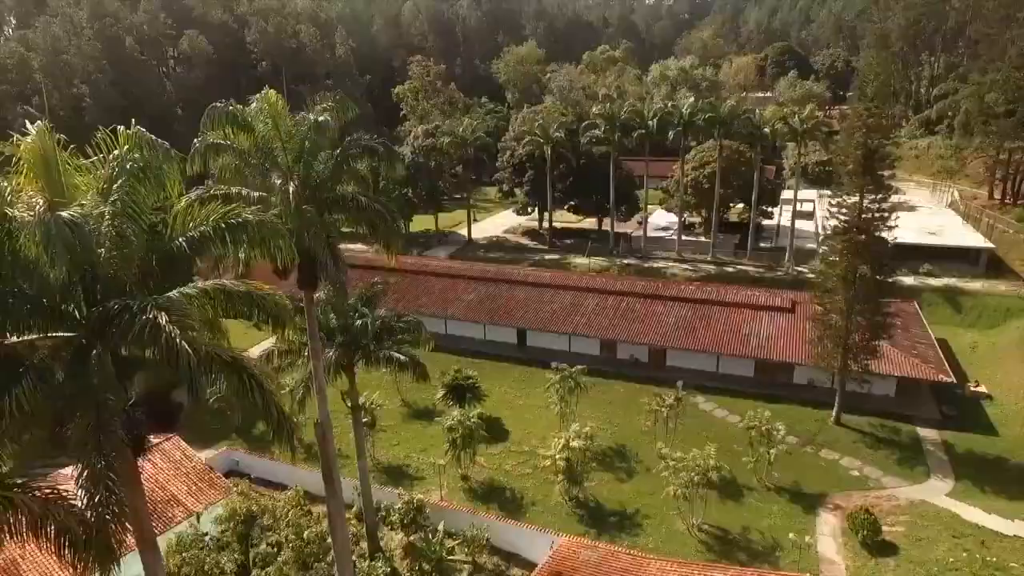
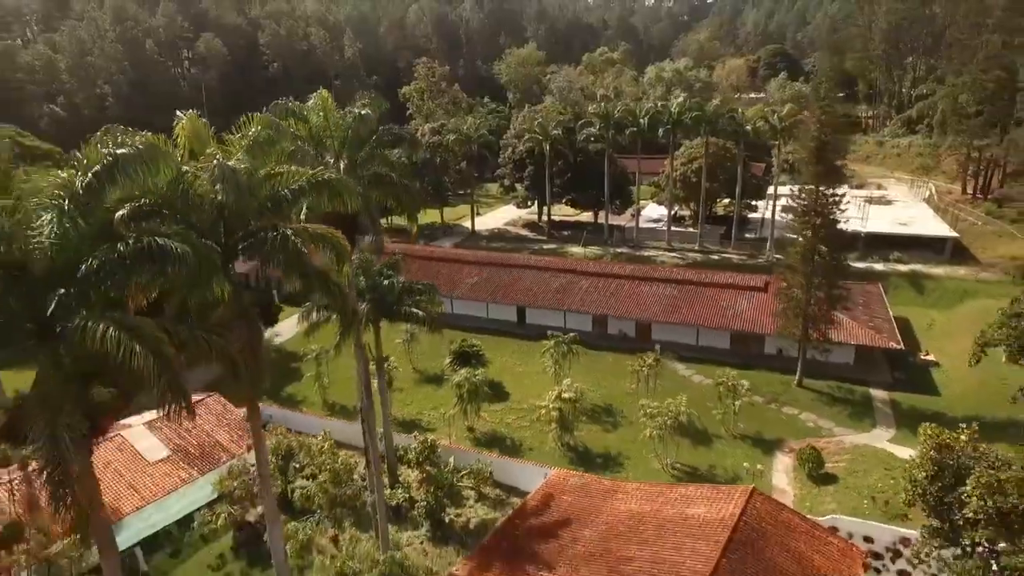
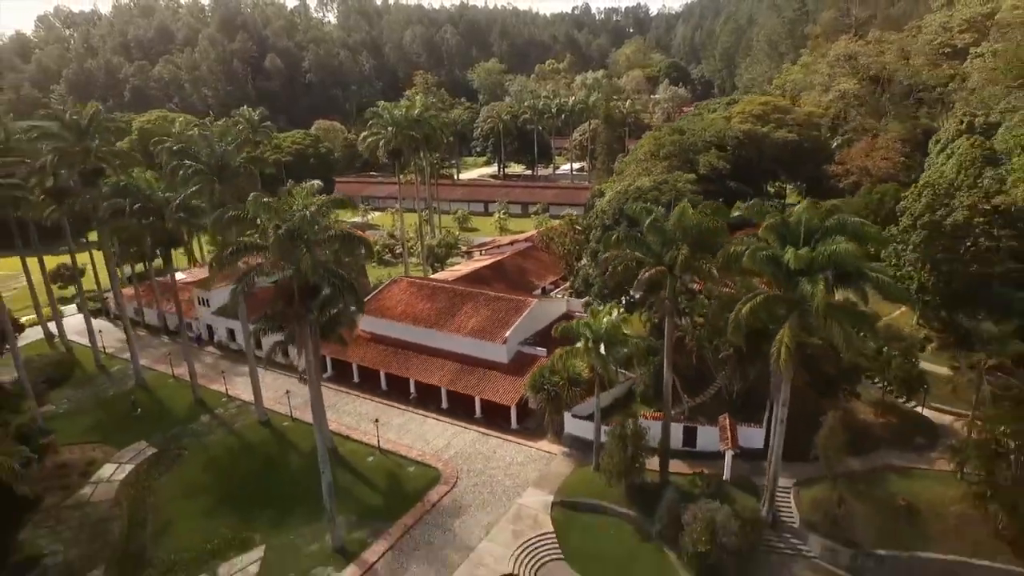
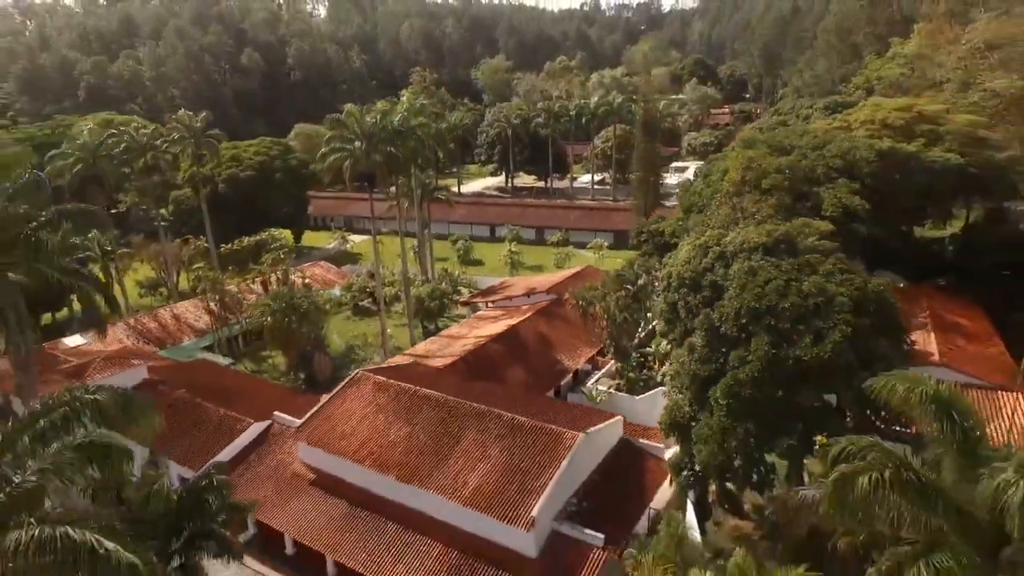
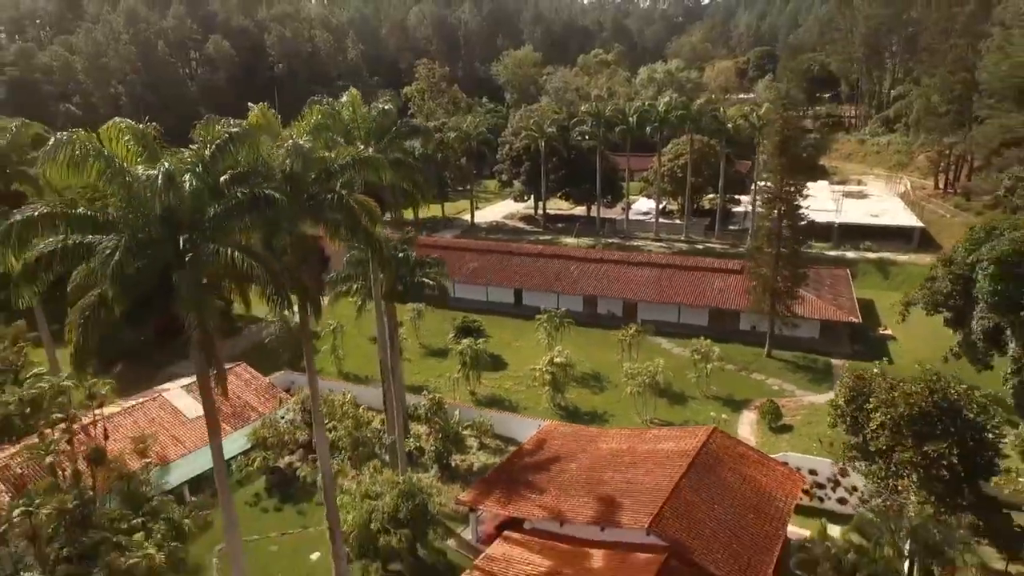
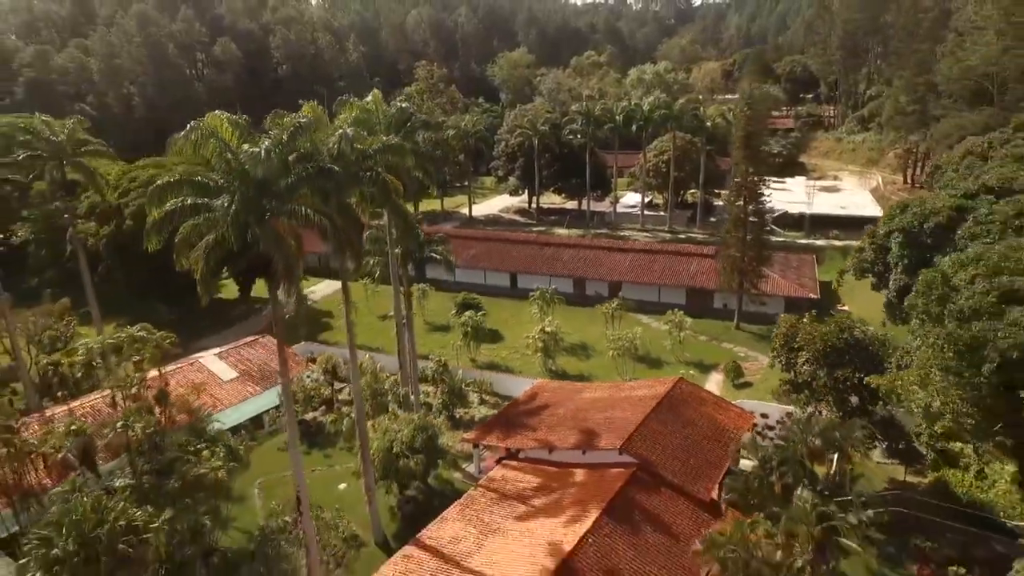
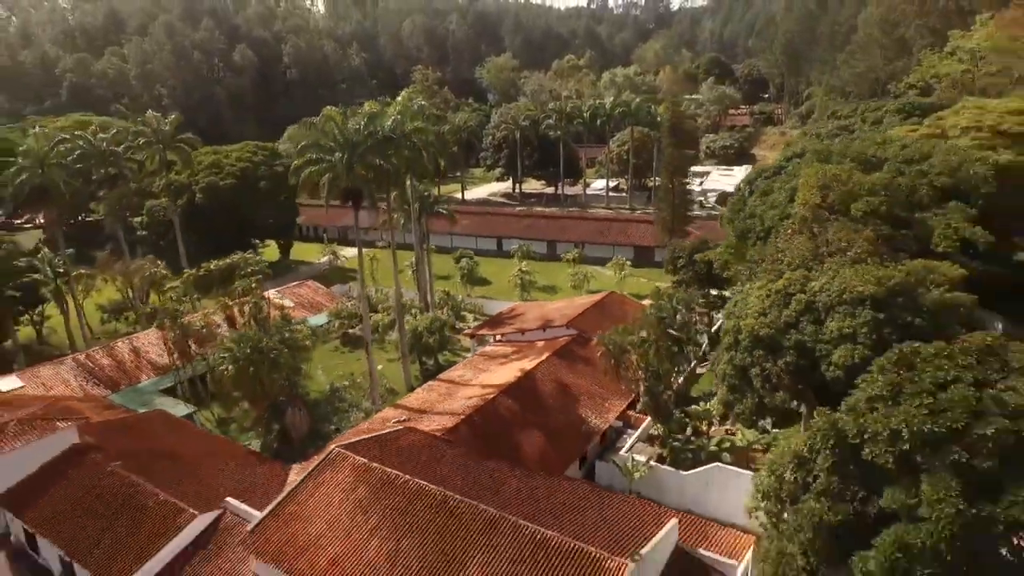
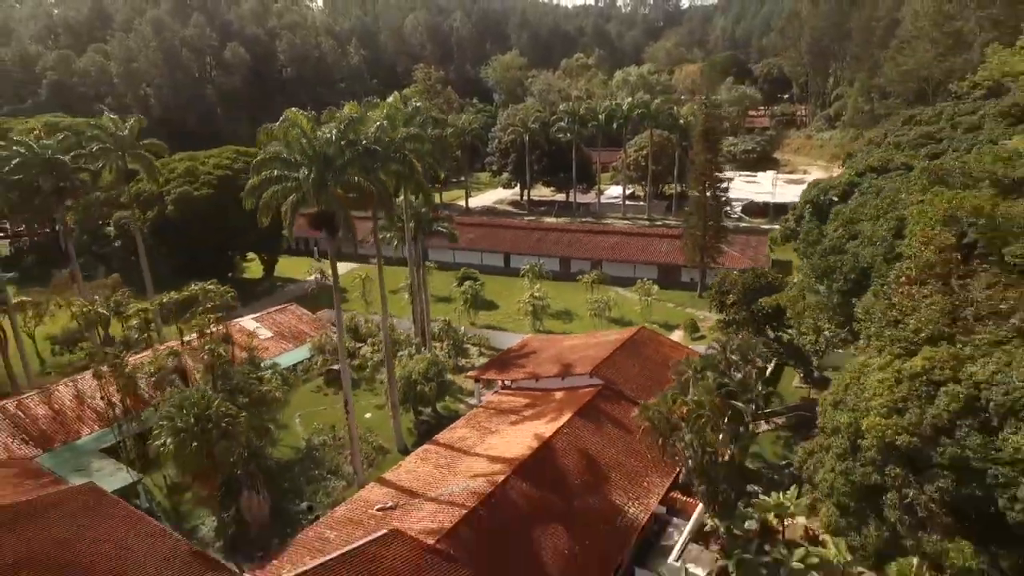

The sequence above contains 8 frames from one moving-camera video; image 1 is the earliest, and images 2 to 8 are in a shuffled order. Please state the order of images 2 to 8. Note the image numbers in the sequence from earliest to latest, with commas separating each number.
2, 5, 6, 8, 7, 4, 3
